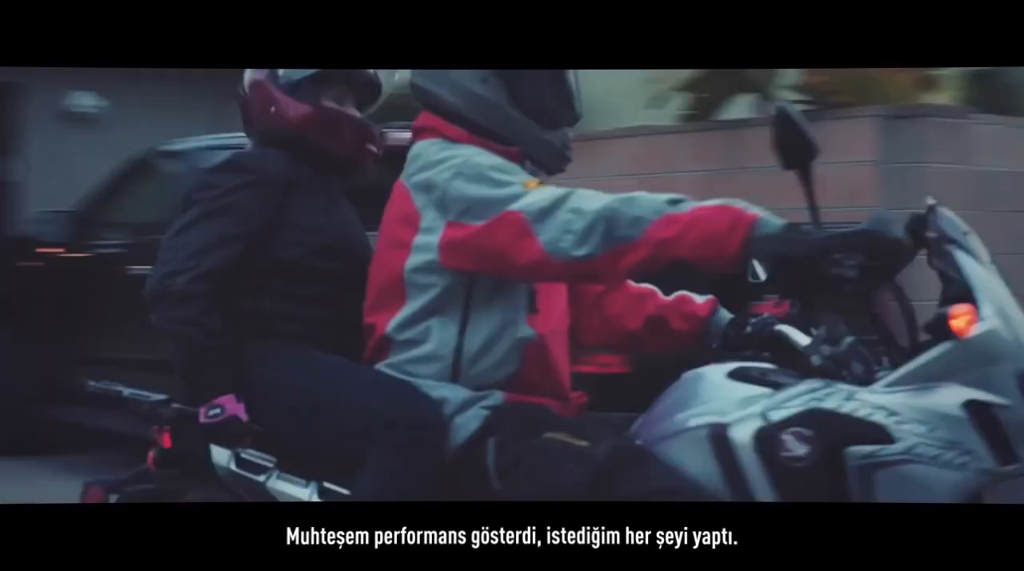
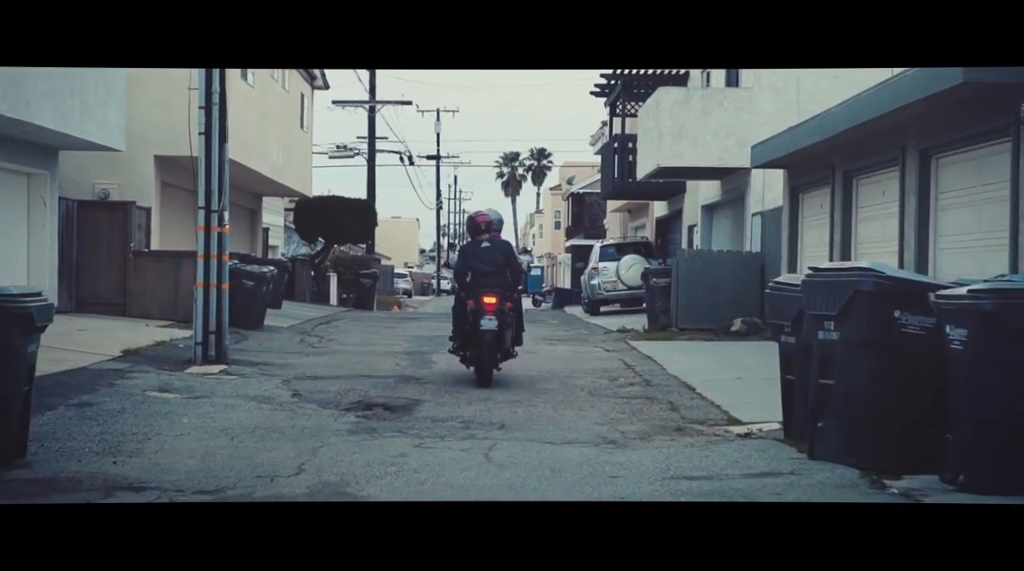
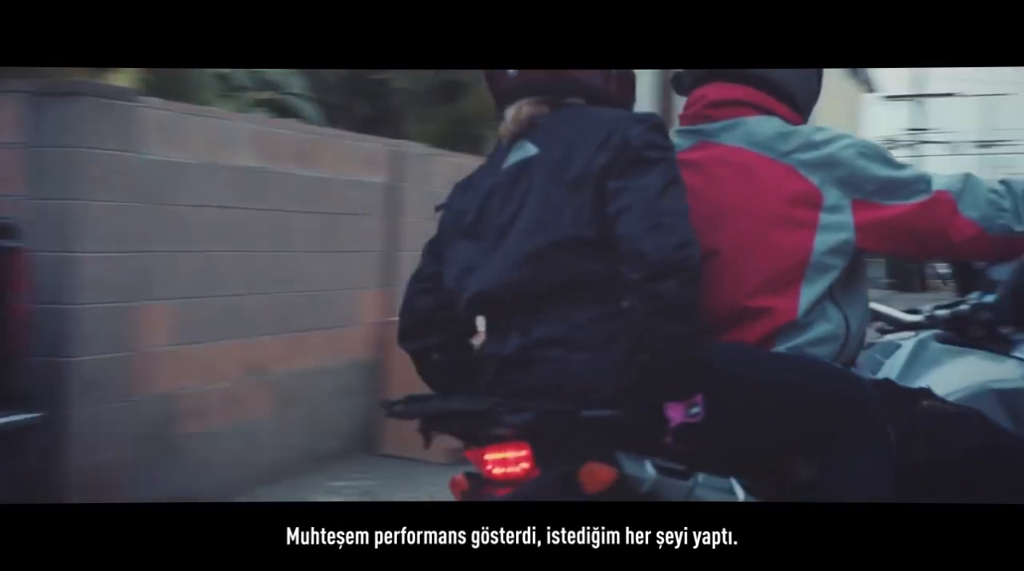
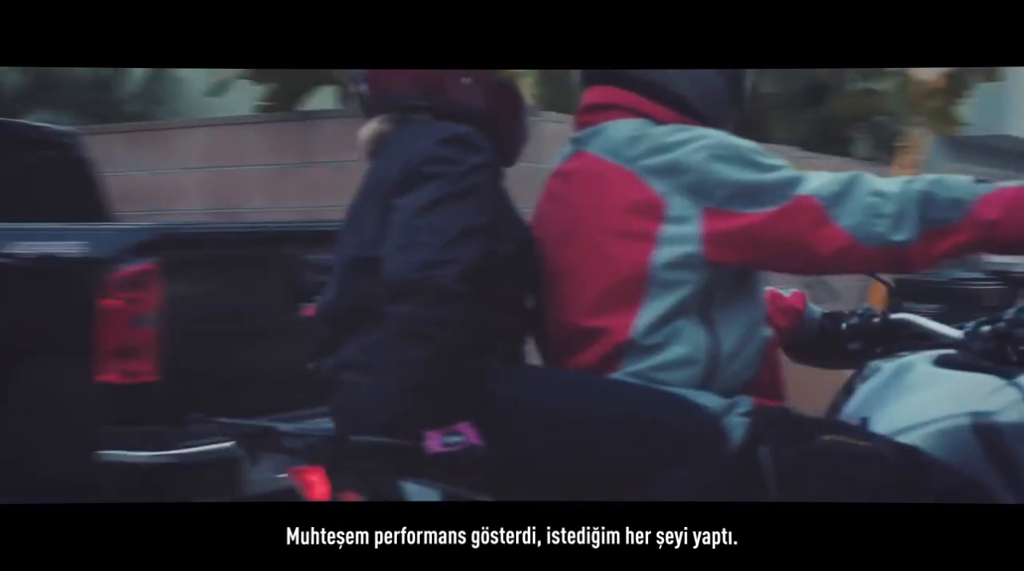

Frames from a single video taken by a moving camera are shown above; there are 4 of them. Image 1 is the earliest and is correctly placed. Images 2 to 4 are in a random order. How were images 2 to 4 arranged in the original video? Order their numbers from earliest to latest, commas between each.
4, 3, 2
